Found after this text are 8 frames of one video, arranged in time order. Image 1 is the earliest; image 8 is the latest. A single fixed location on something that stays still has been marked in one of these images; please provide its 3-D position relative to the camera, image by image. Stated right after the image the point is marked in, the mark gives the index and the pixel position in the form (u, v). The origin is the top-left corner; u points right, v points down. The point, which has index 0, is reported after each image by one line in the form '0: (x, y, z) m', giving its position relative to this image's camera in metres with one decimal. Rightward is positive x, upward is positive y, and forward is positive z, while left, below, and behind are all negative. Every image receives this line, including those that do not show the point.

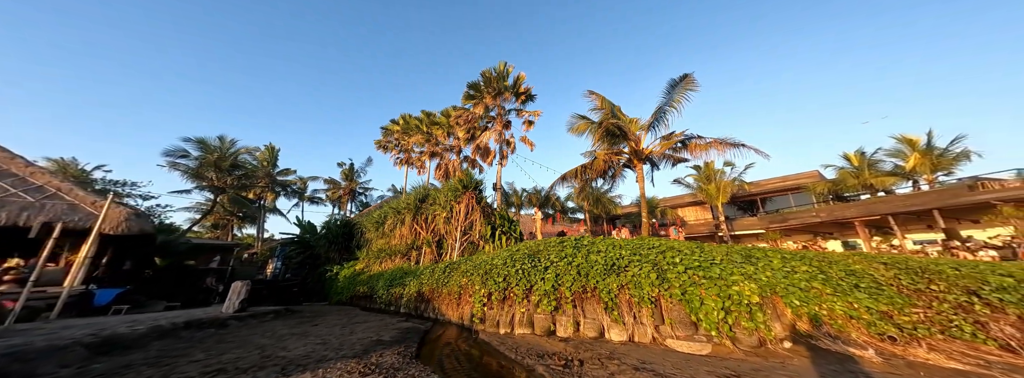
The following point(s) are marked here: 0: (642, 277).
0: (+2.7, -1.8, +5.4) m
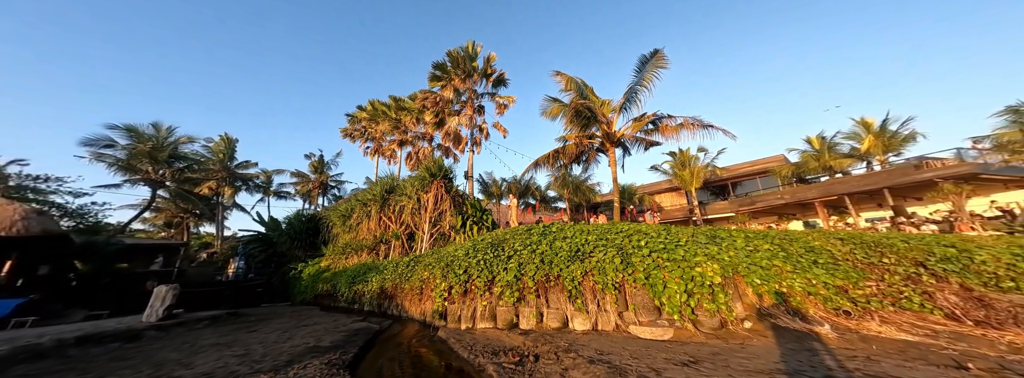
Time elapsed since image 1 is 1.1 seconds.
0: (+1.9, -1.5, +5.2) m
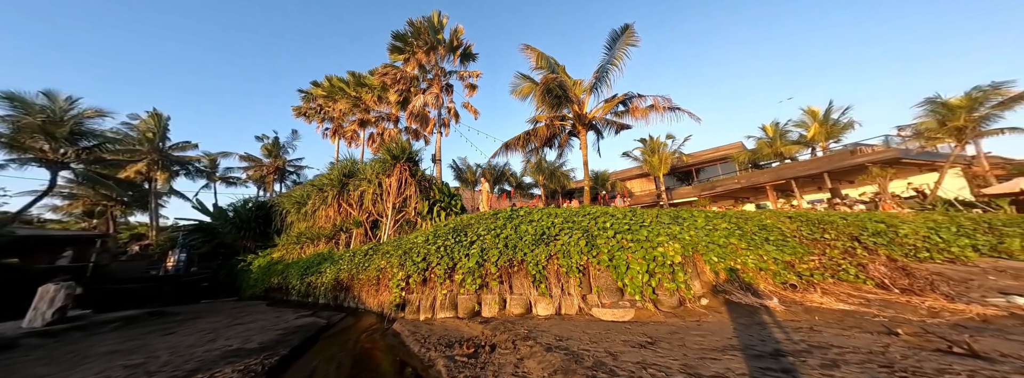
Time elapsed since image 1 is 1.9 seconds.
0: (+1.1, -1.1, +5.0) m
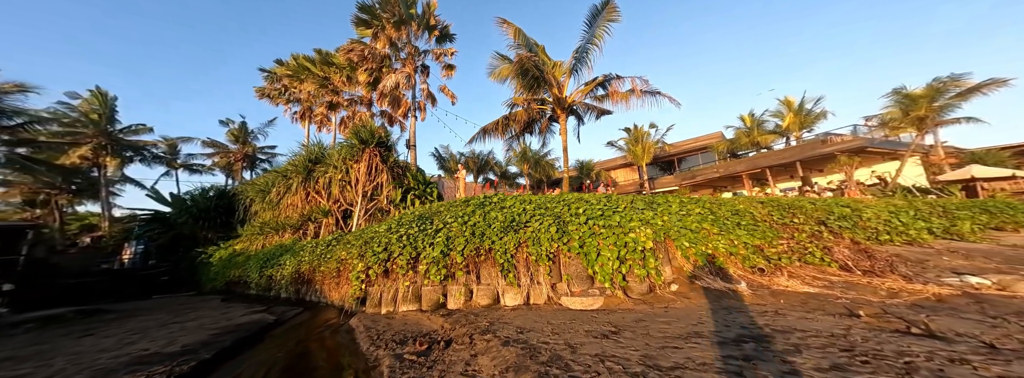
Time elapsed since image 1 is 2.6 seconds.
0: (+0.5, -0.8, +4.8) m
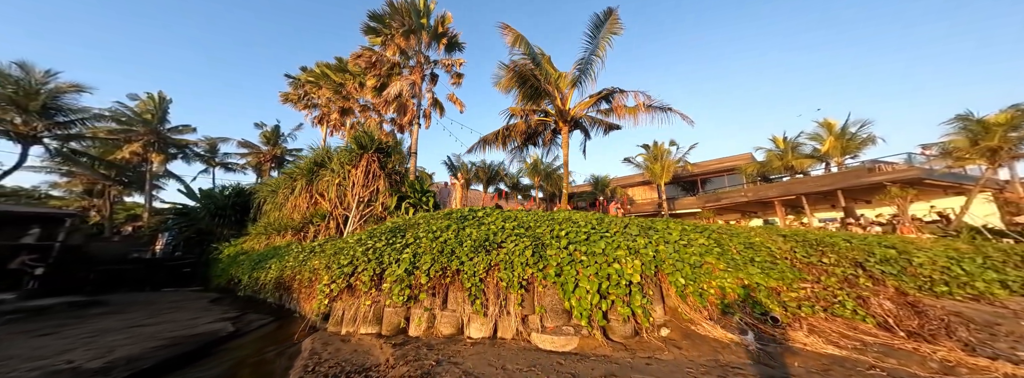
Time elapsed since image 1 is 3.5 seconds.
0: (+0.1, -1.1, +4.3) m
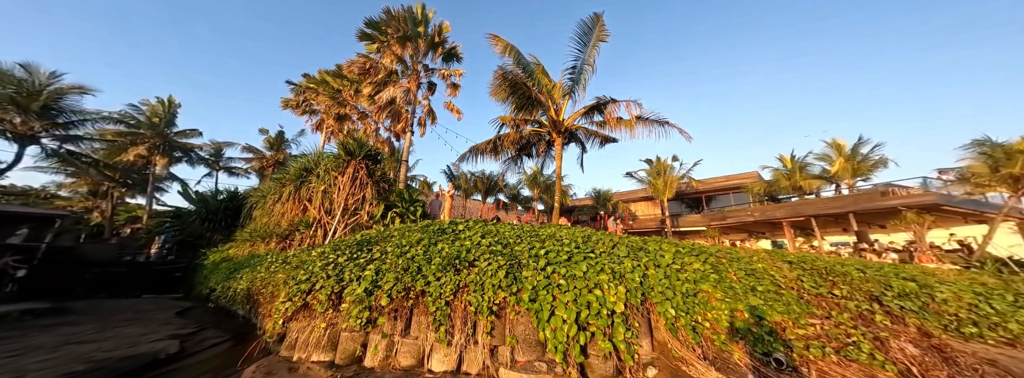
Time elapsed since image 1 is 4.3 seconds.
0: (-0.3, -1.3, +3.9) m
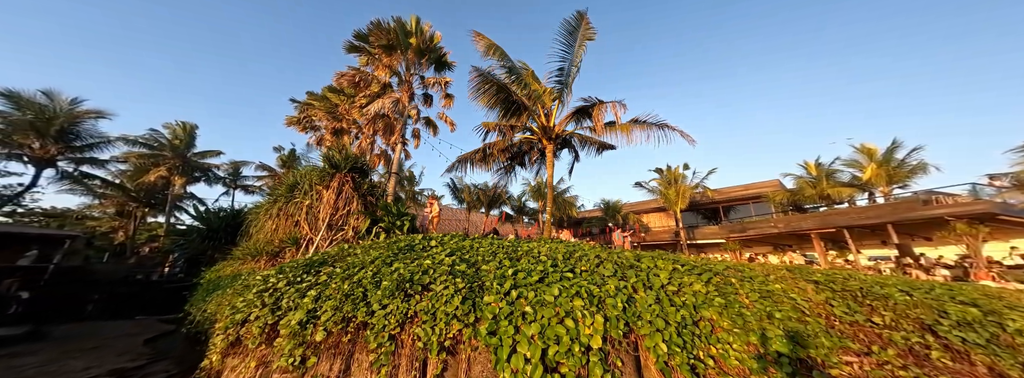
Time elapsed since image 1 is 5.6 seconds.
0: (-0.9, -1.4, +3.4) m
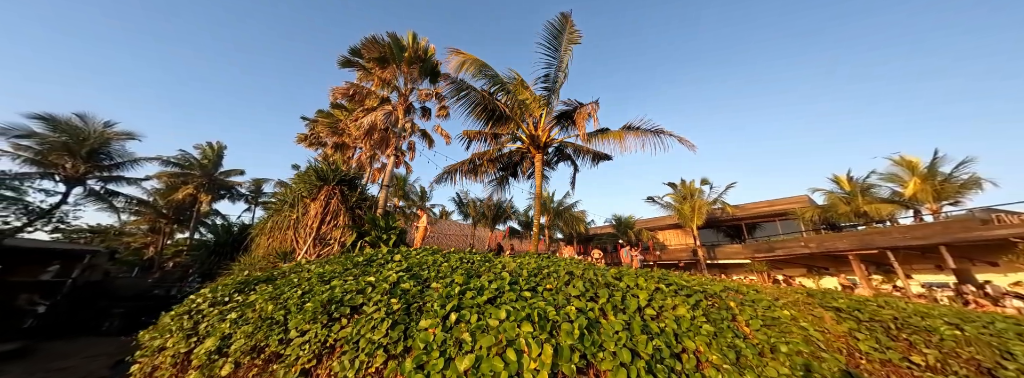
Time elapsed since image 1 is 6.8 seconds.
0: (-1.5, -1.5, +3.0) m
